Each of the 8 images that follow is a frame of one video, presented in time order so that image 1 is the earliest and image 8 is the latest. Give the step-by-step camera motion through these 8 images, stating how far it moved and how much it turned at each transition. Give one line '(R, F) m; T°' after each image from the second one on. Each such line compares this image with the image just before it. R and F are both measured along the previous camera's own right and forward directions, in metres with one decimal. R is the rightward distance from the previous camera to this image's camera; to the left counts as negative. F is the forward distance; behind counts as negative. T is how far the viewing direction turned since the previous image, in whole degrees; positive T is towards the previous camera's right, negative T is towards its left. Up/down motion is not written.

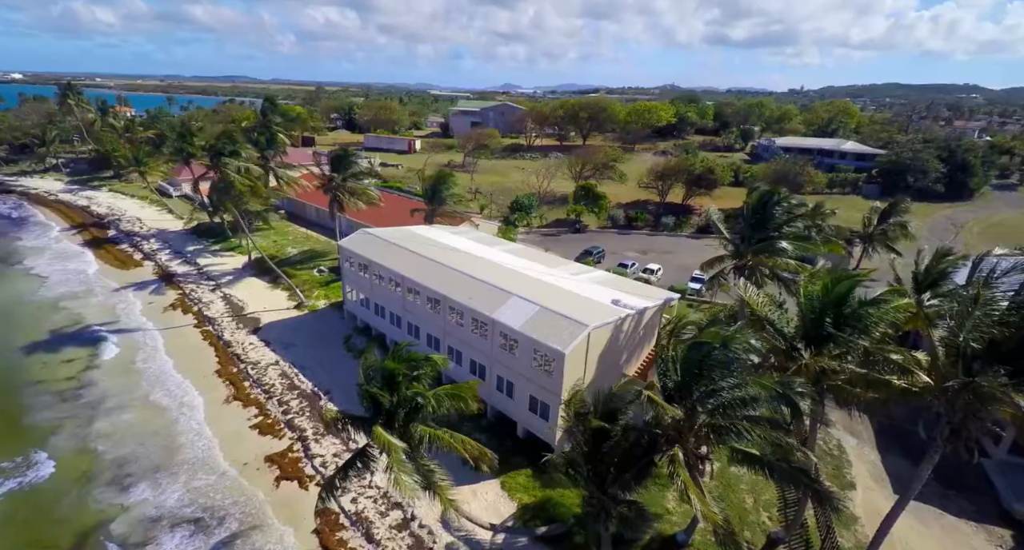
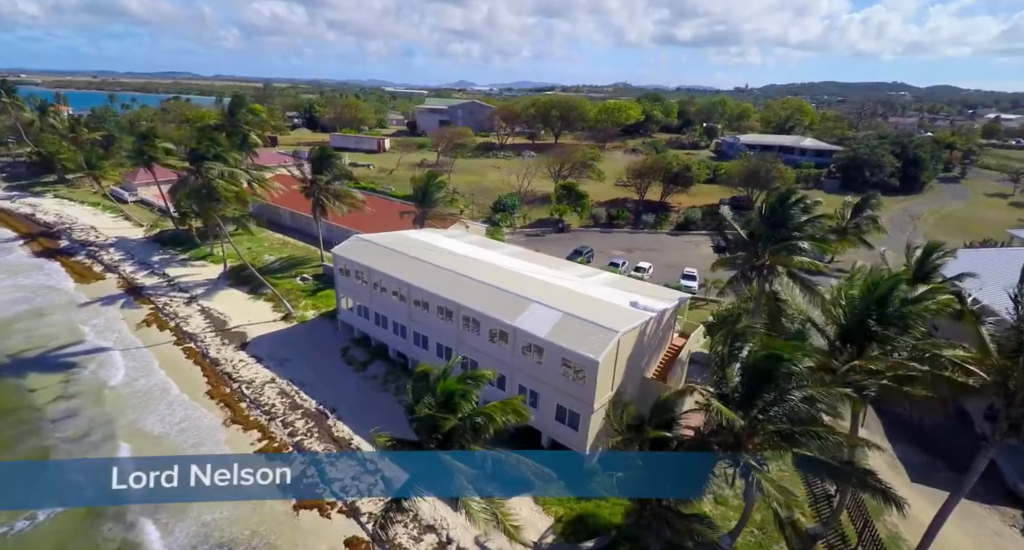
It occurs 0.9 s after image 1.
(-2.8, +0.9) m; +4°
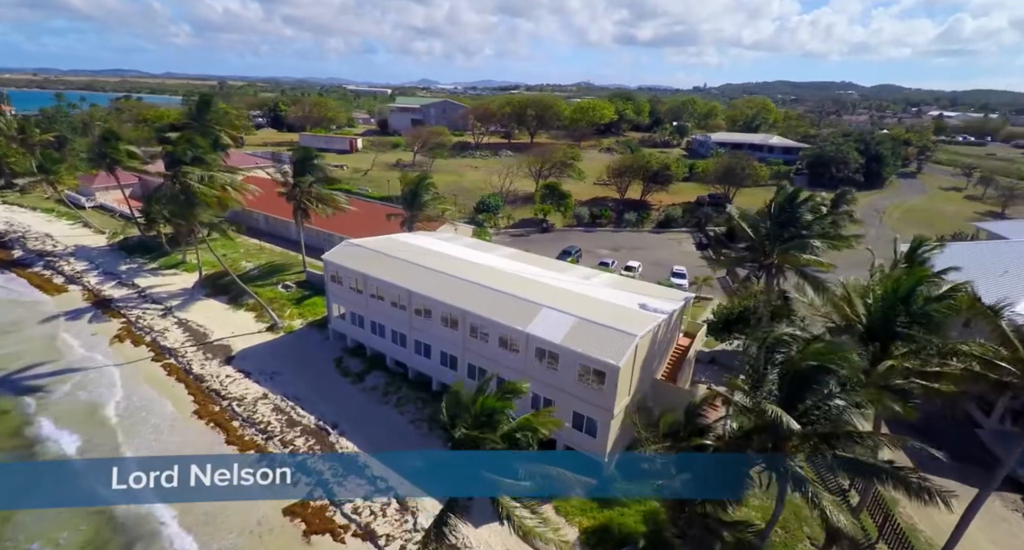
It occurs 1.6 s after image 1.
(-1.9, +0.8) m; +4°
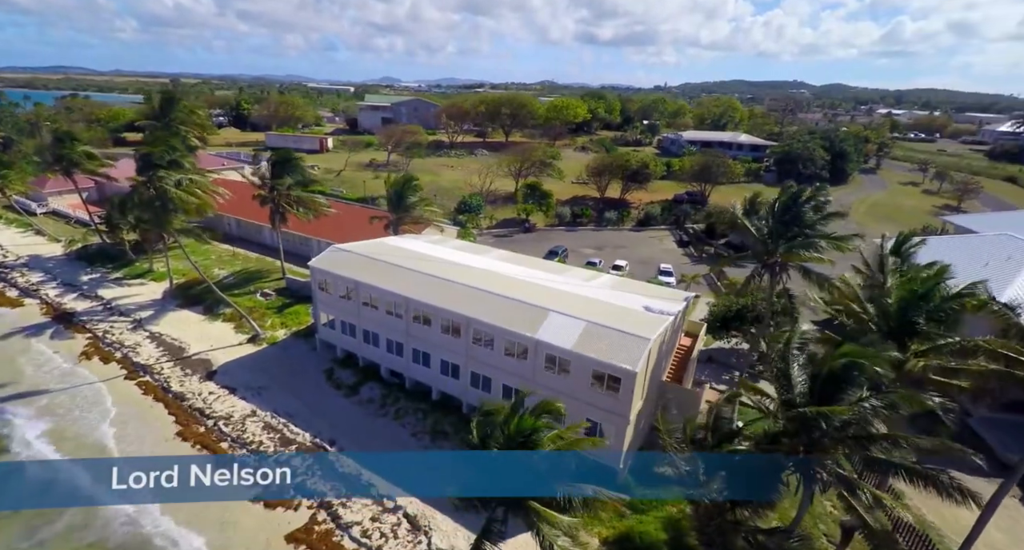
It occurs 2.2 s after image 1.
(-1.6, +0.8) m; +4°
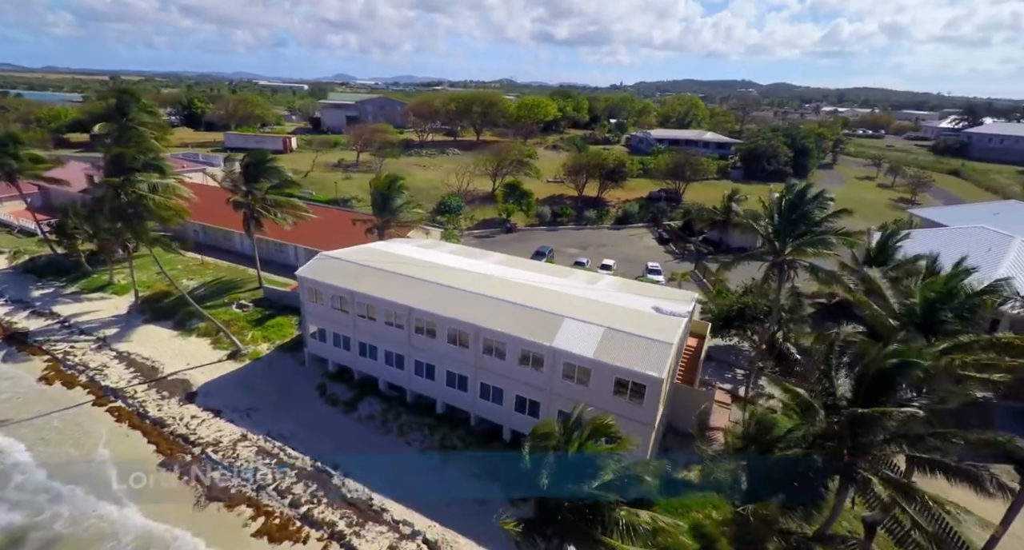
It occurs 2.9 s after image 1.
(-2.1, +1.1) m; +4°
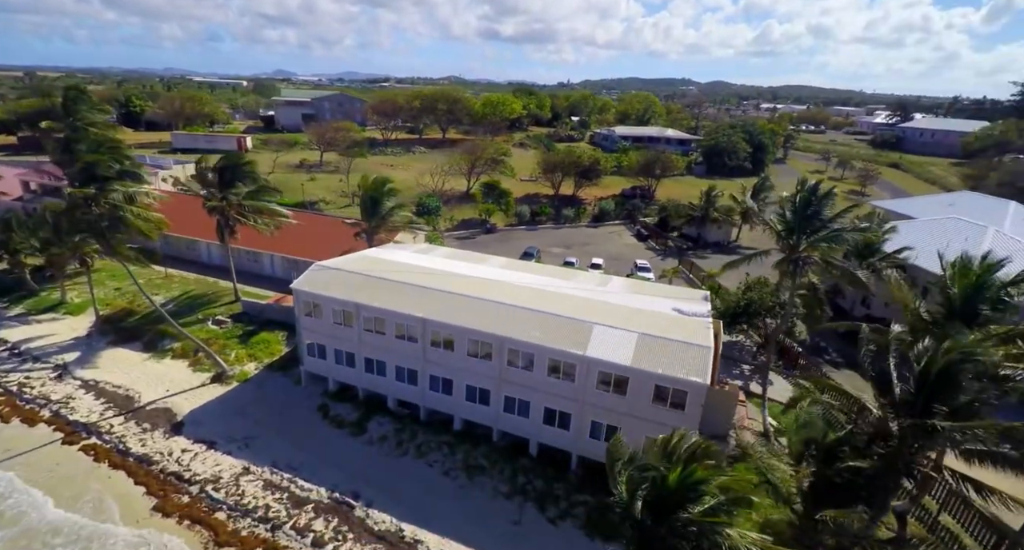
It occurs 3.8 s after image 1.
(-2.9, +1.3) m; +5°
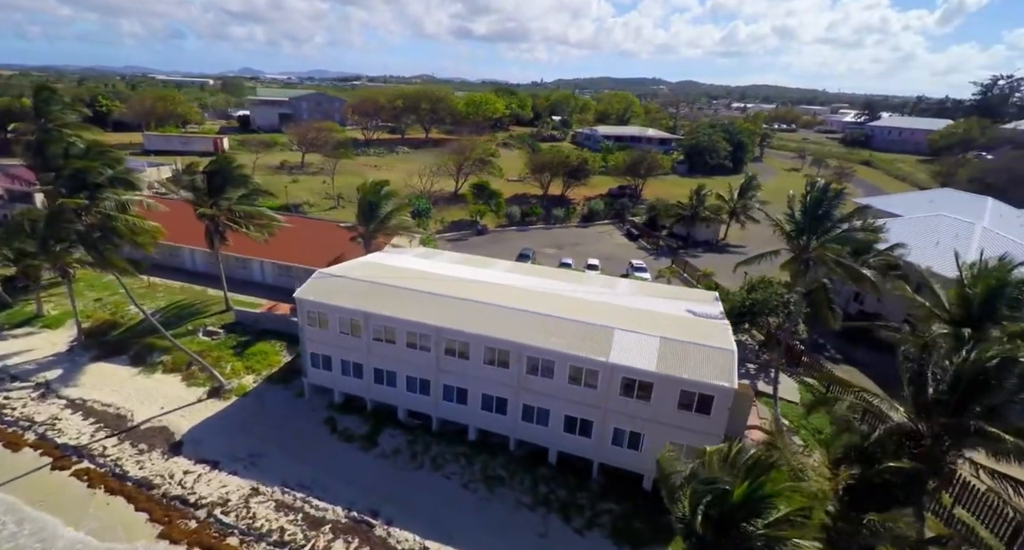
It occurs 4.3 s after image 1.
(-1.7, +0.6) m; +3°
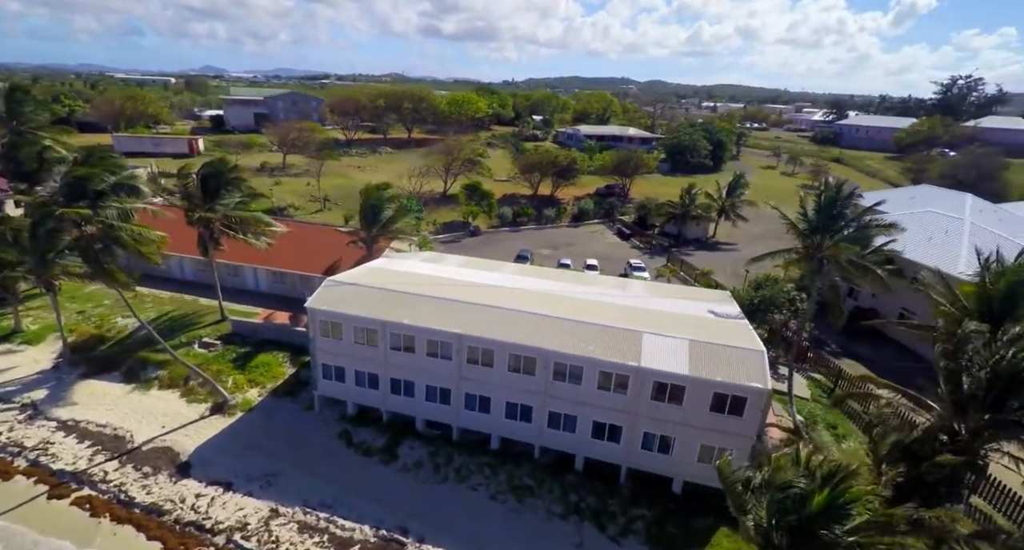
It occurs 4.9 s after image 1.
(-2.1, +0.6) m; +3°
